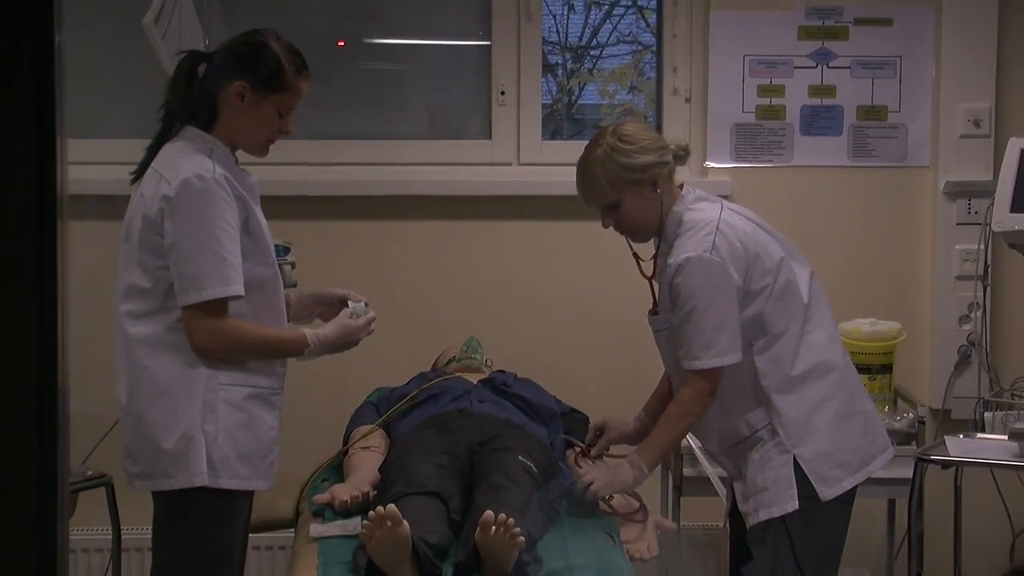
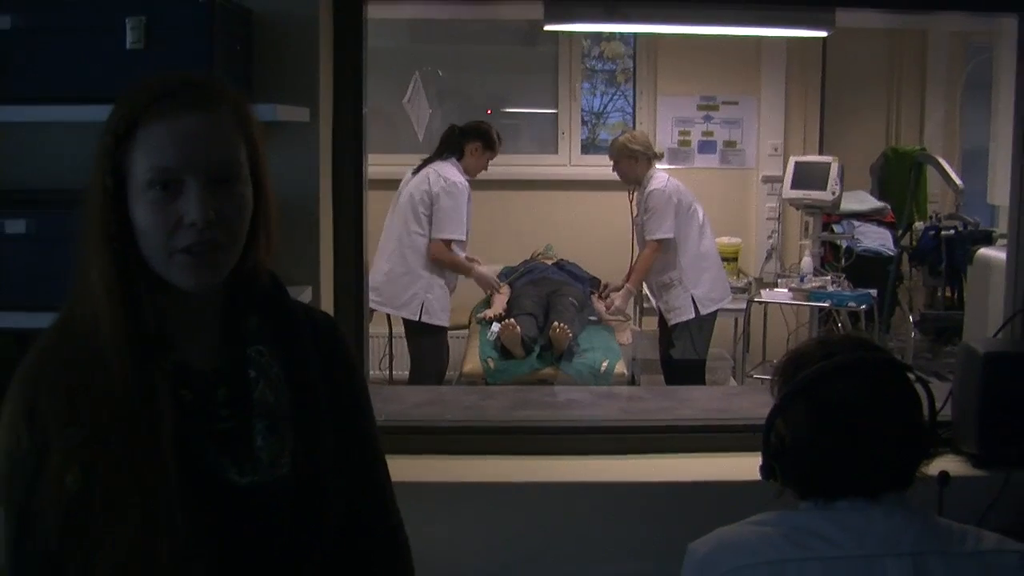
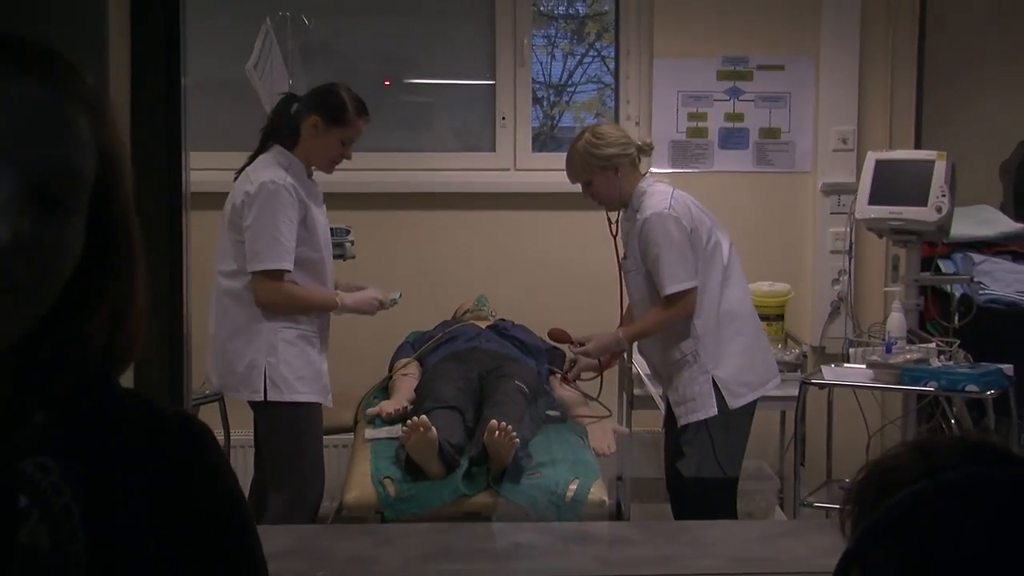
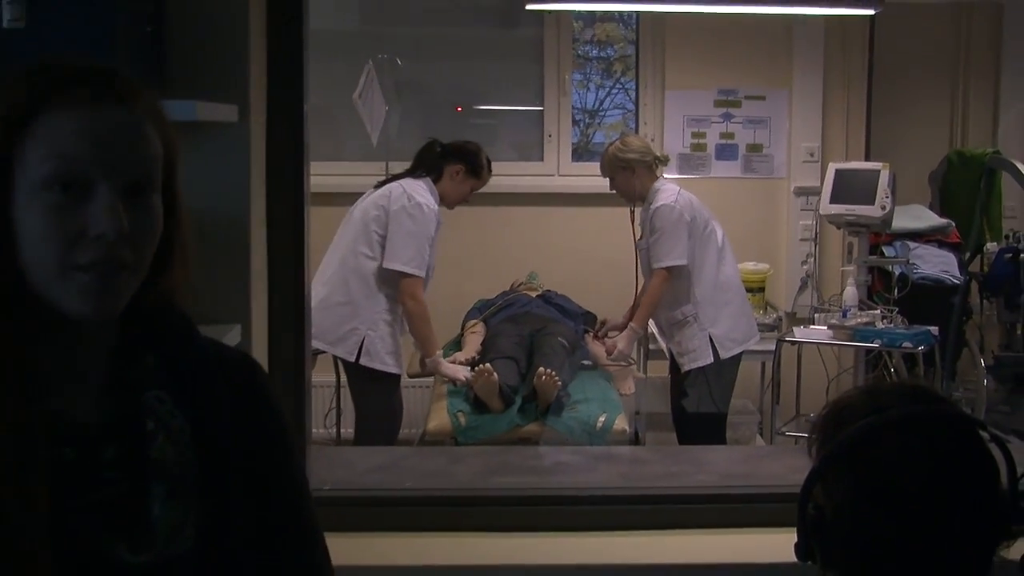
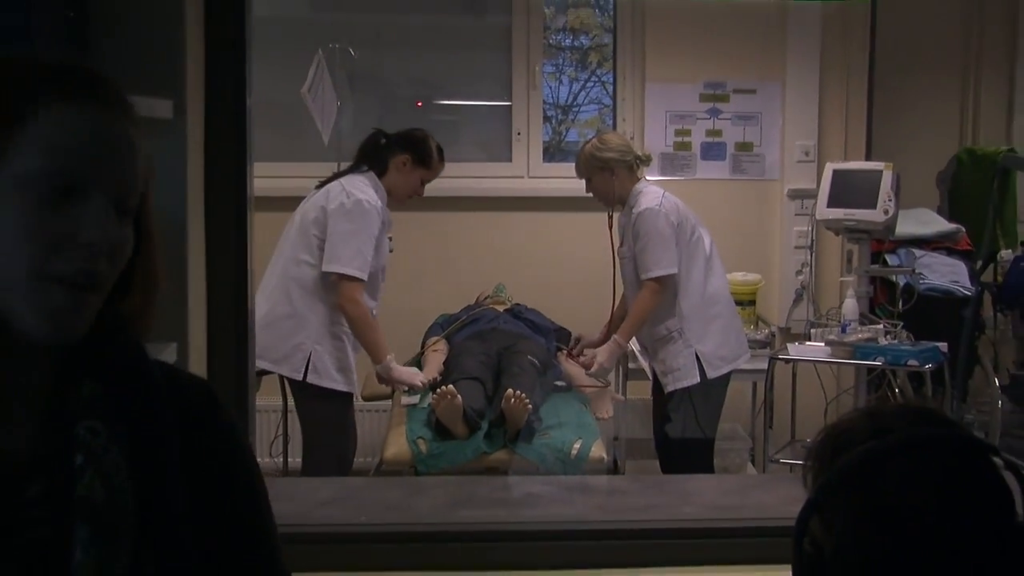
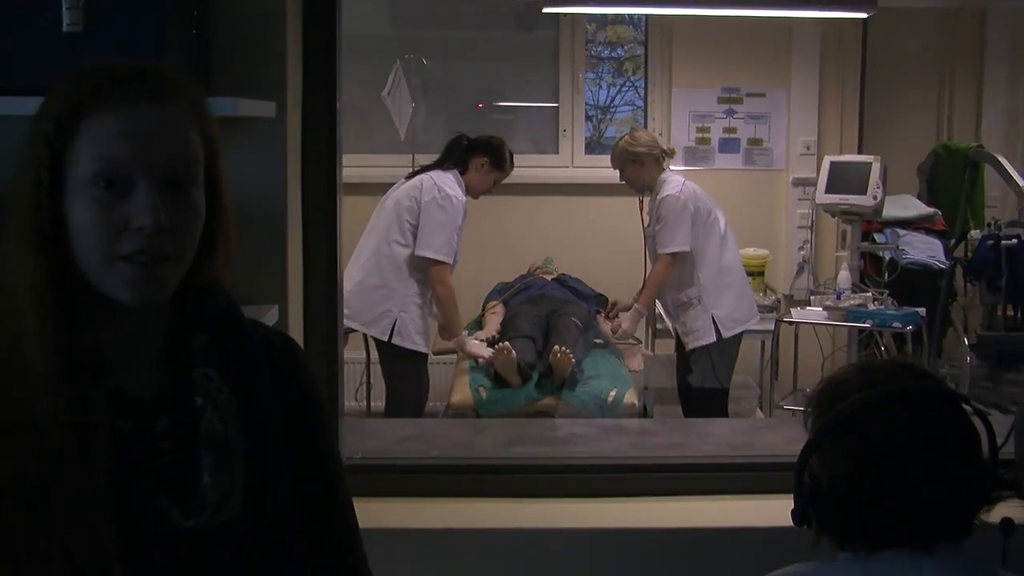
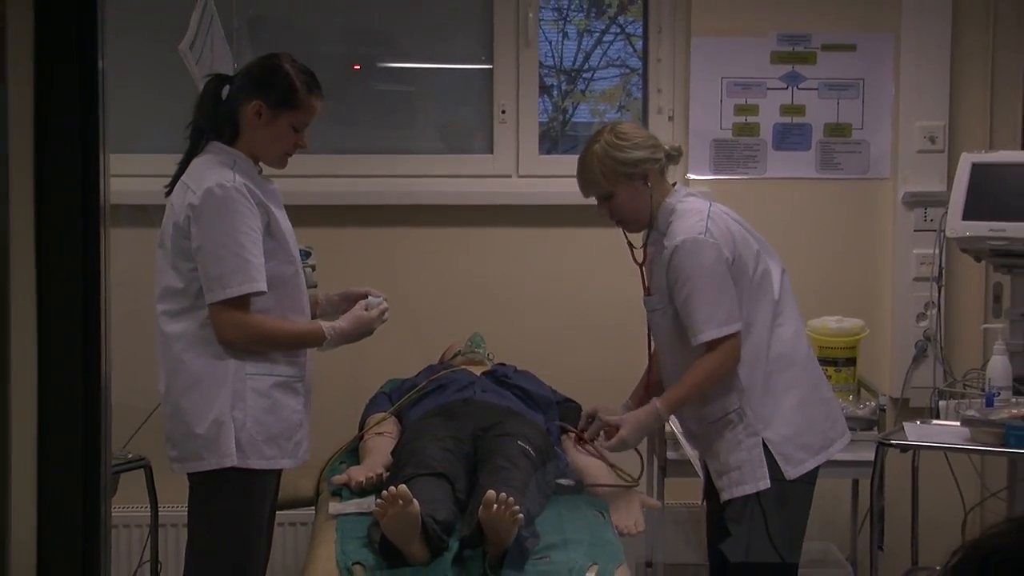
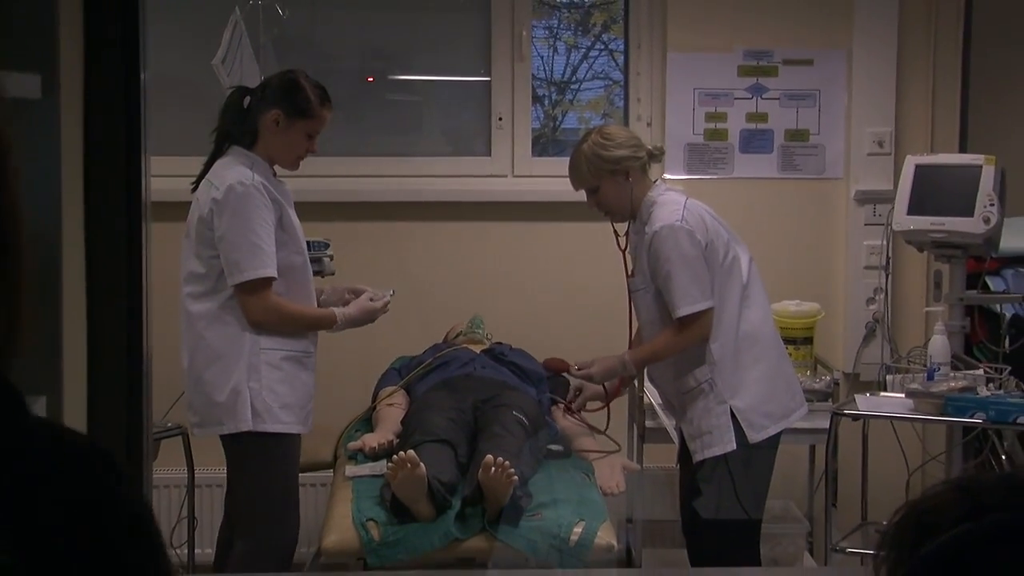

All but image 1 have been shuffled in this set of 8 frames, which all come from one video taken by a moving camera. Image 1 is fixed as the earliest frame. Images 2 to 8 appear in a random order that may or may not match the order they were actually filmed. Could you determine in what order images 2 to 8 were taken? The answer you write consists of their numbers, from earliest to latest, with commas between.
7, 8, 3, 5, 4, 6, 2
